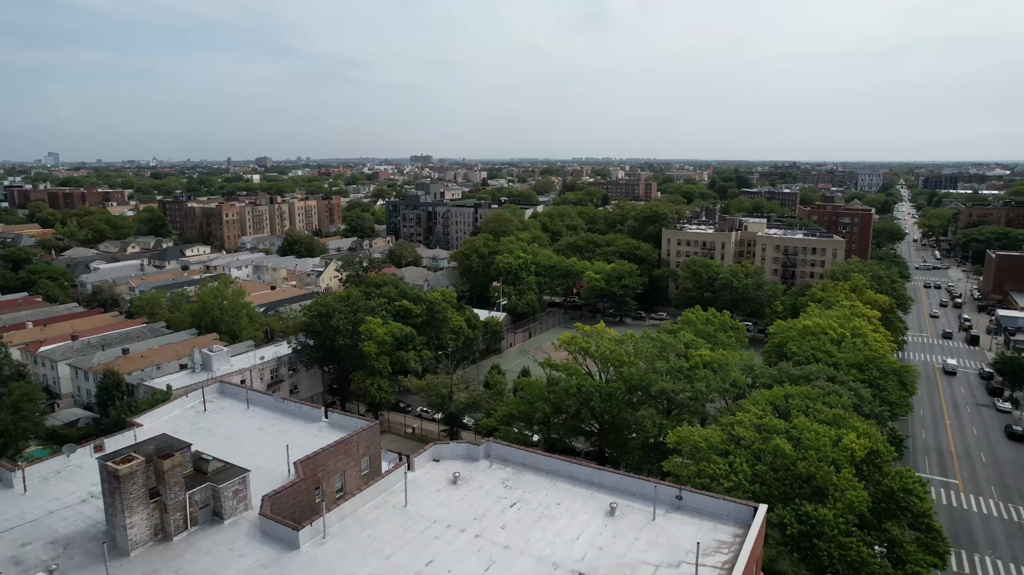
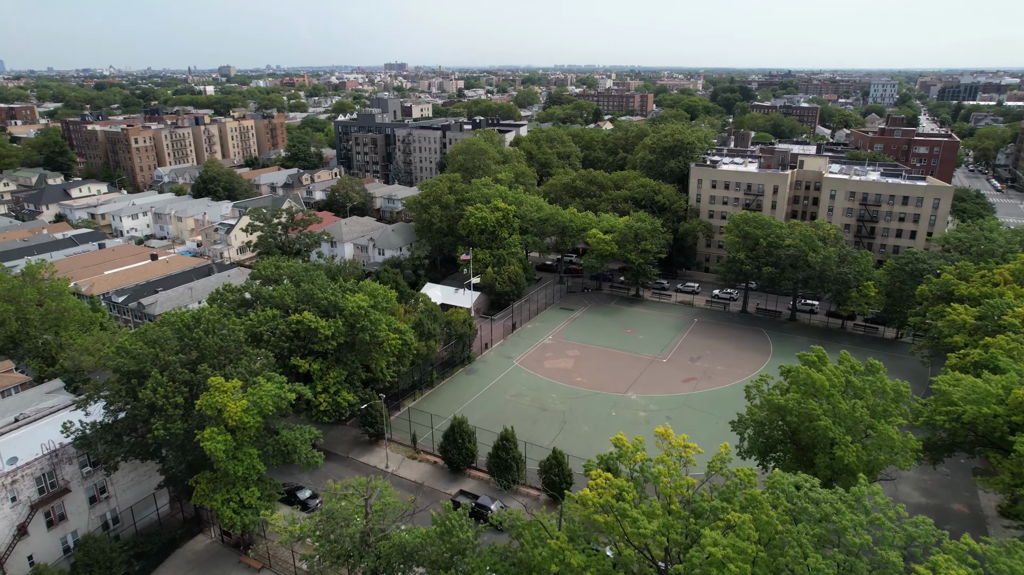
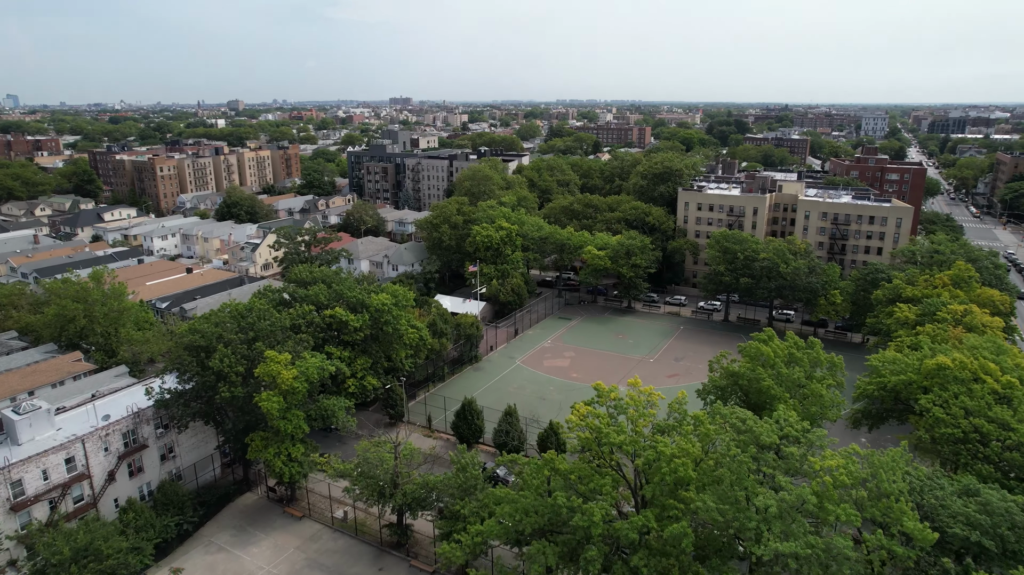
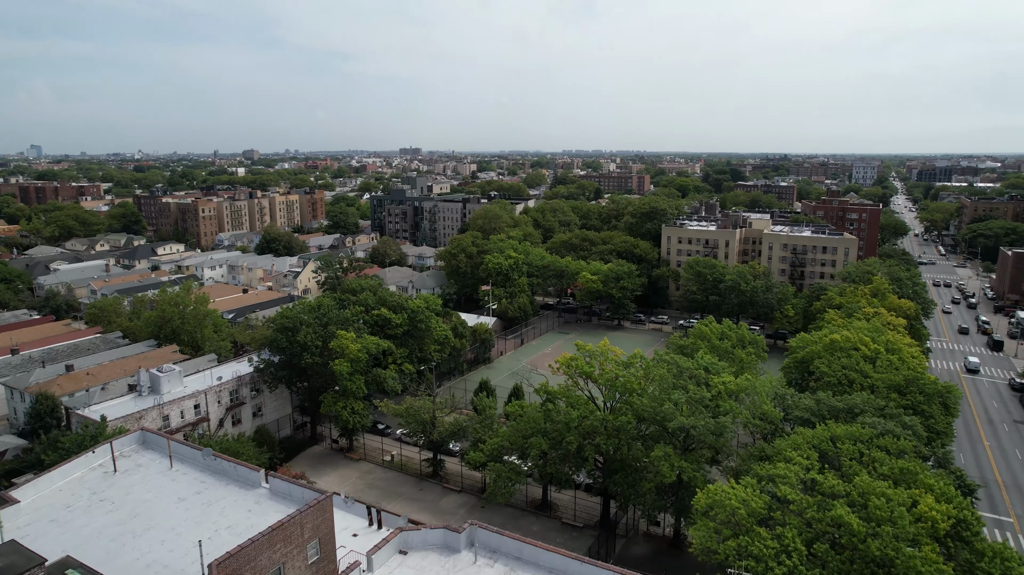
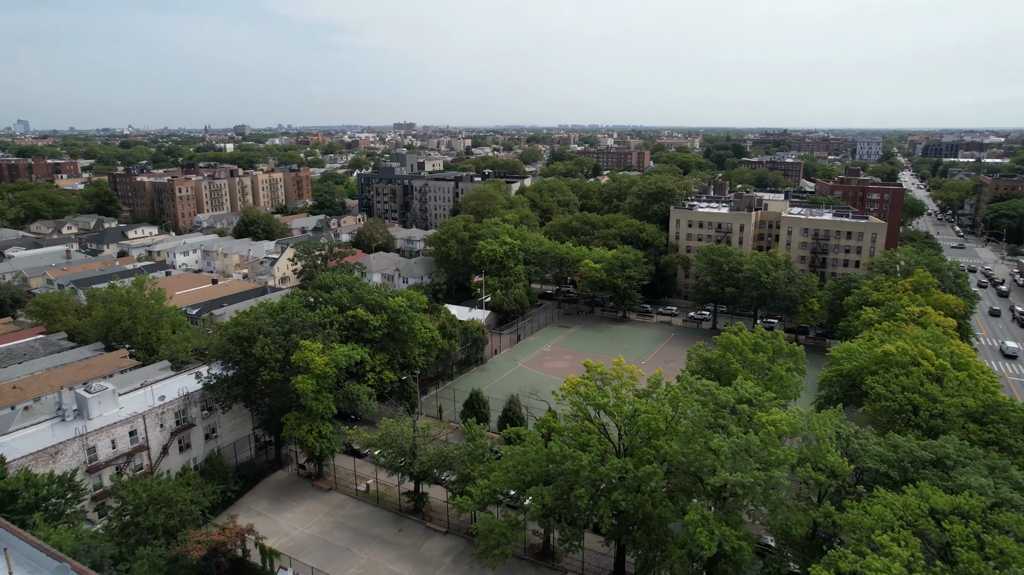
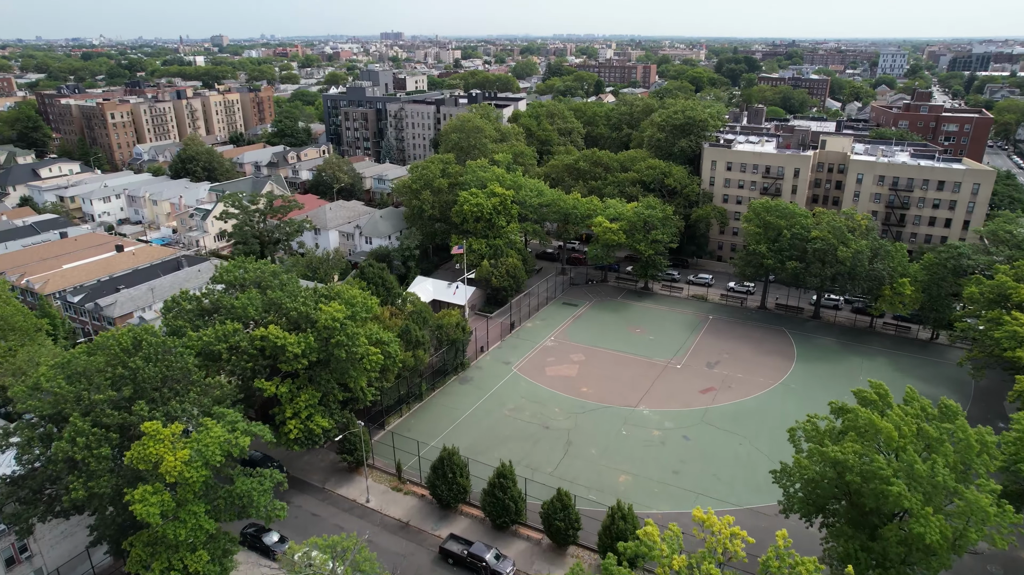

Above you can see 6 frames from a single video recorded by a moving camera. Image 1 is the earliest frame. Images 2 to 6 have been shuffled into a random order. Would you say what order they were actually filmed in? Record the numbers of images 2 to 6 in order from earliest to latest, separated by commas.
4, 5, 3, 2, 6
